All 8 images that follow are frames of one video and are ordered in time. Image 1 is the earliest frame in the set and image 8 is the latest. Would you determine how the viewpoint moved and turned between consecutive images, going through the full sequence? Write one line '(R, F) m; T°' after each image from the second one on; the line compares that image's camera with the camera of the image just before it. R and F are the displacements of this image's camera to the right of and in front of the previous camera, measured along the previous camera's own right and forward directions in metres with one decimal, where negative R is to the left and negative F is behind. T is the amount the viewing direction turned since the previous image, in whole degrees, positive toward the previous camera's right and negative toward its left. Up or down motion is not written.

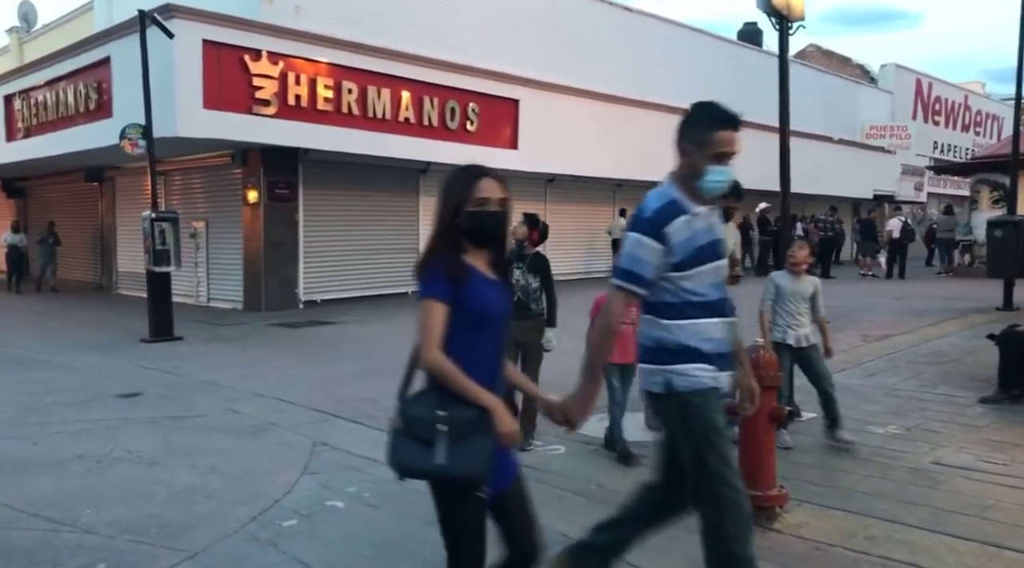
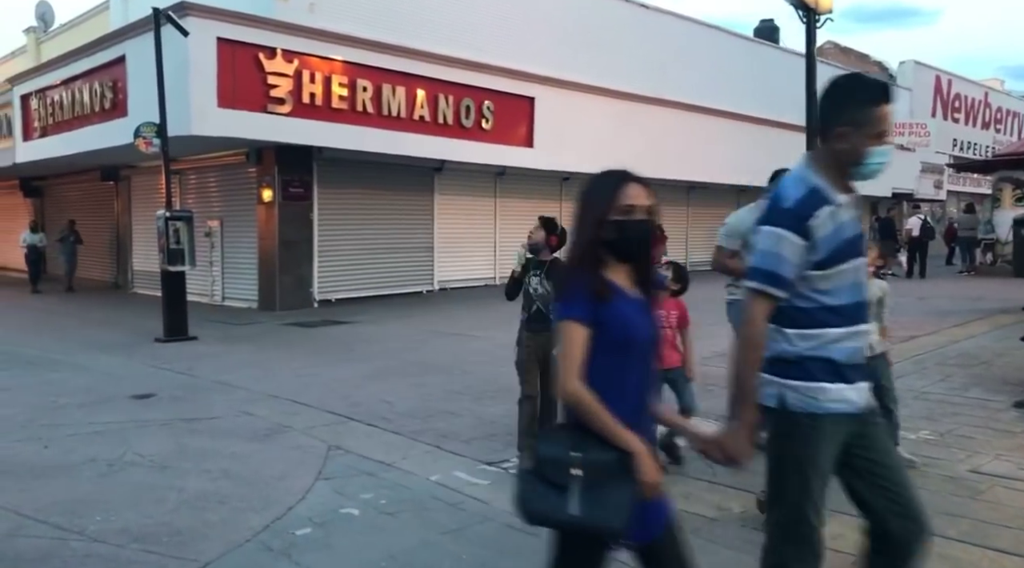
(0.0, +0.2) m; -1°
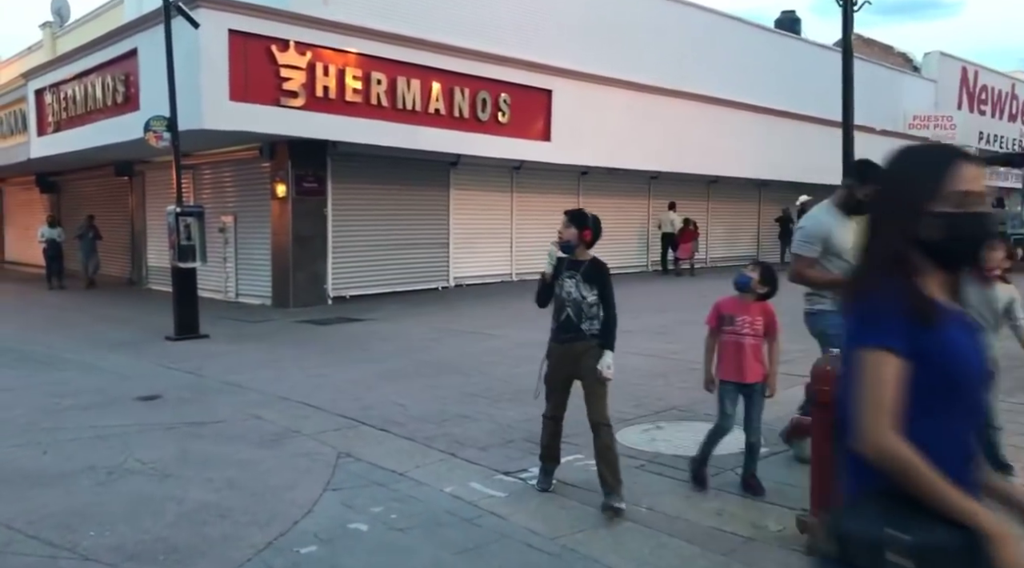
(0.0, +0.3) m; -1°
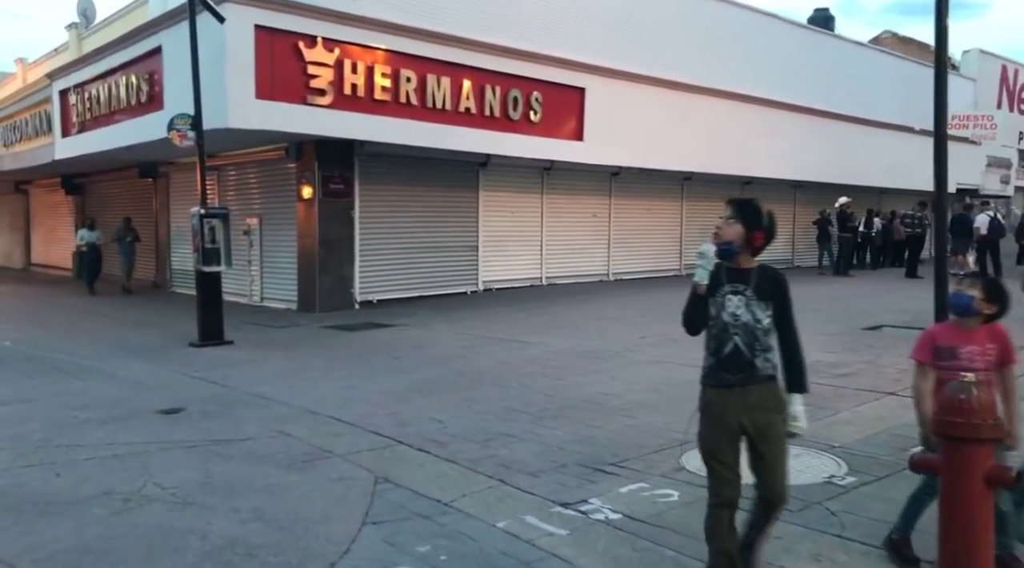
(-0.2, +0.5) m; -1°
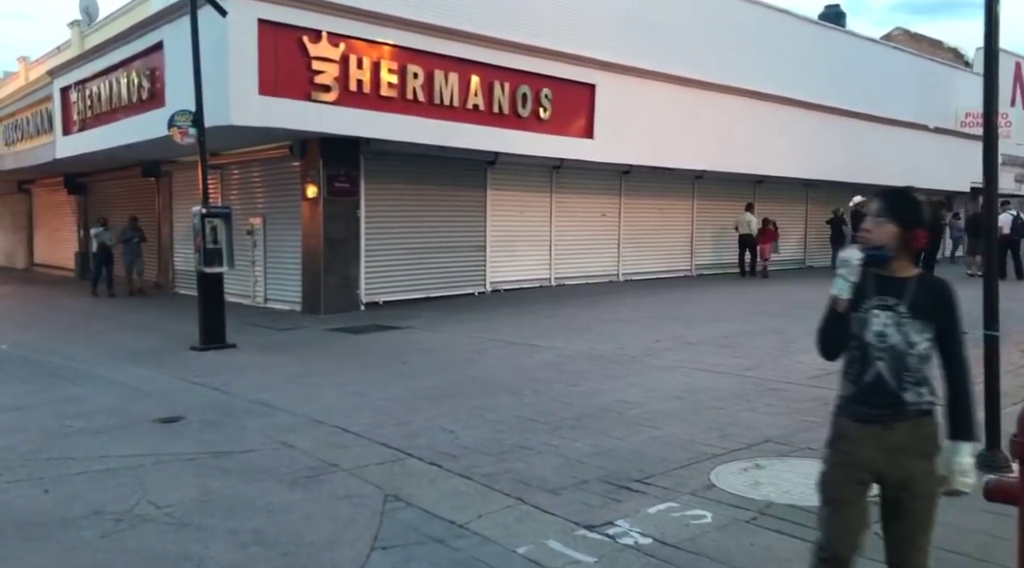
(-0.1, +0.3) m; 0°
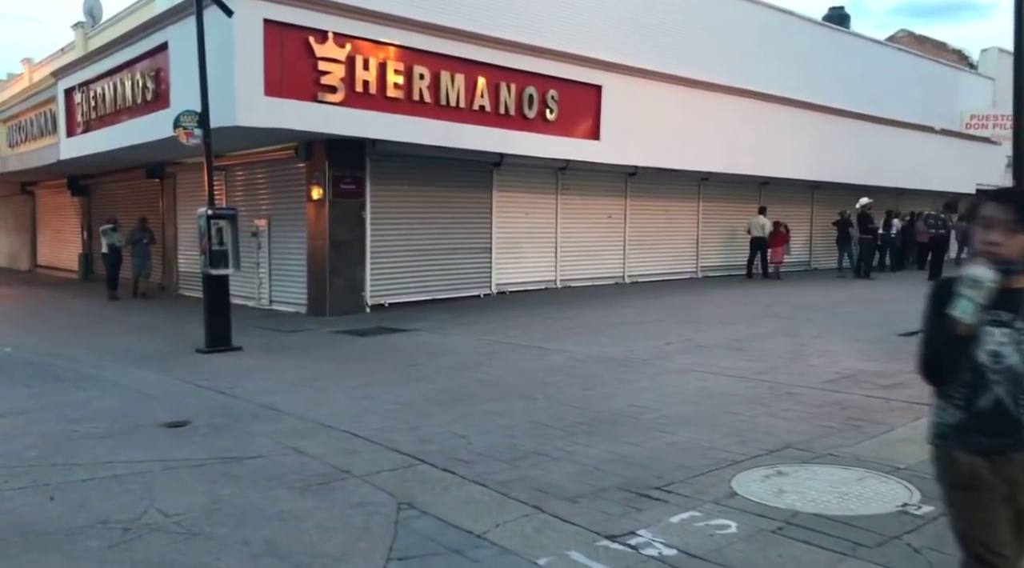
(-0.1, +0.1) m; 0°
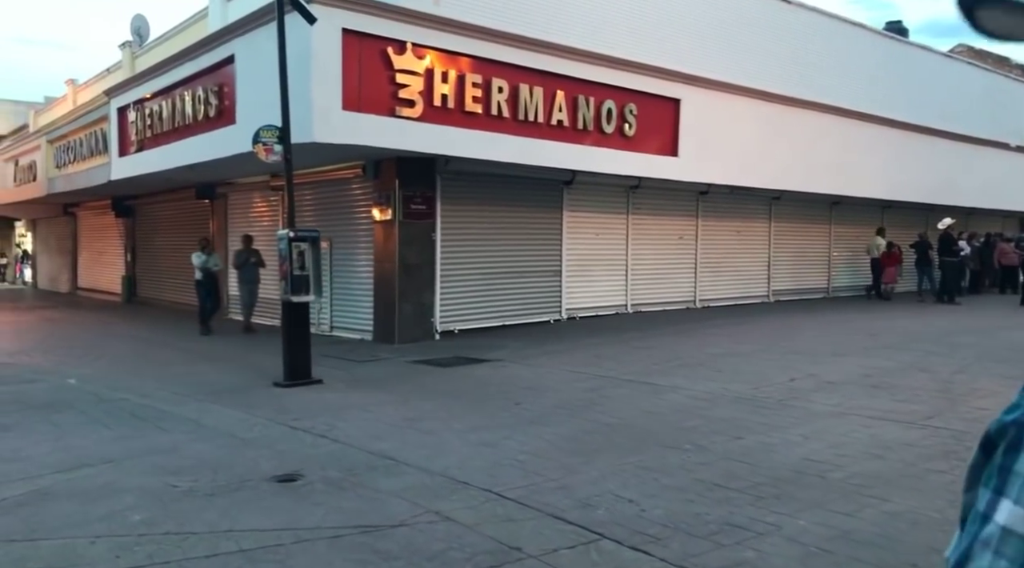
(-1.0, +0.8) m; -2°
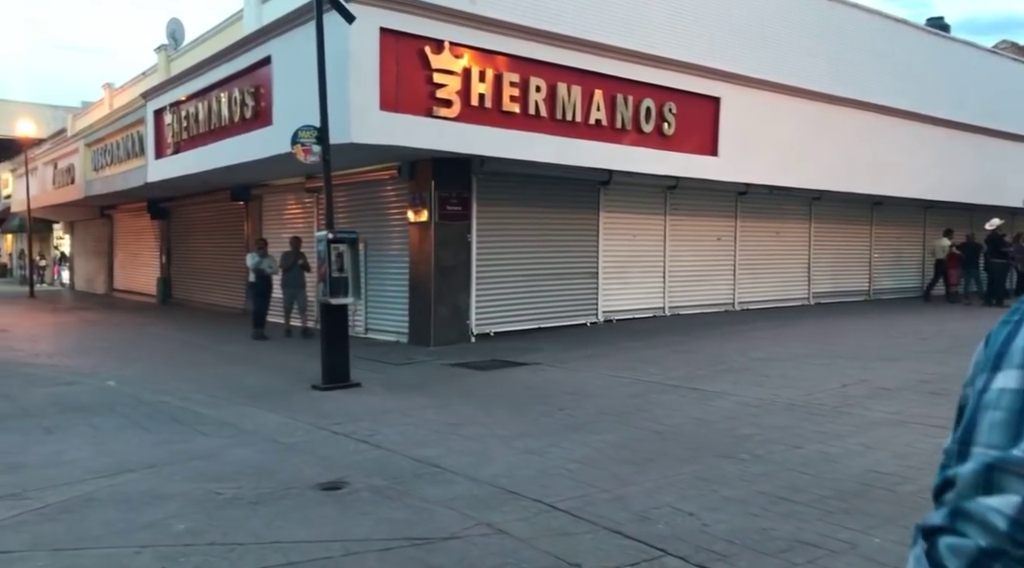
(-0.2, +0.2) m; -2°
